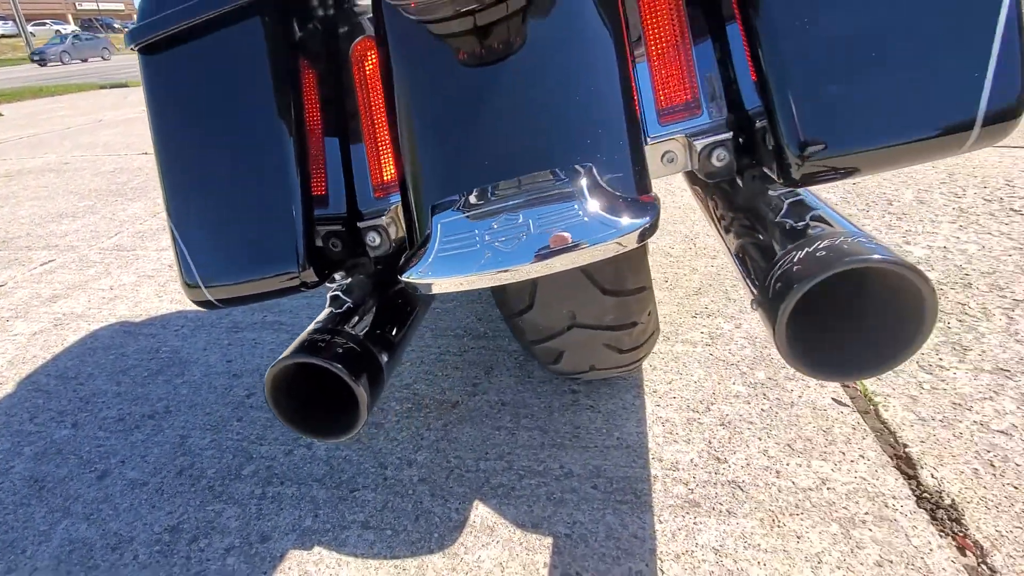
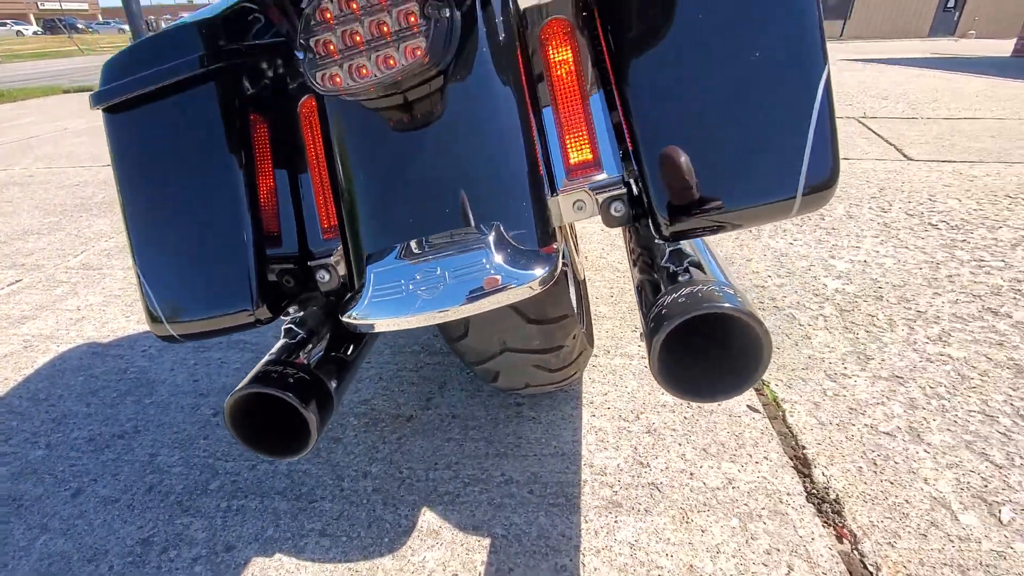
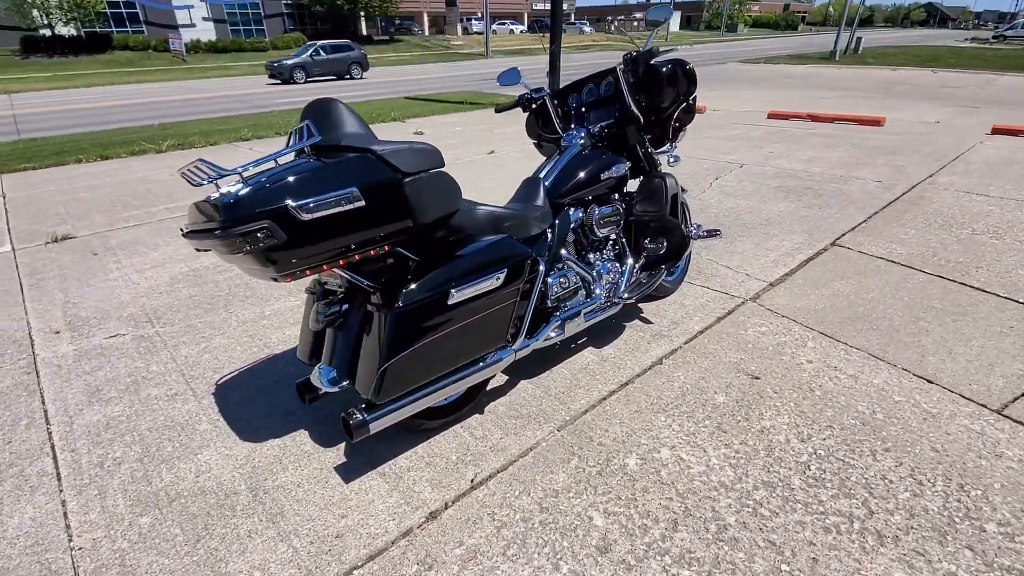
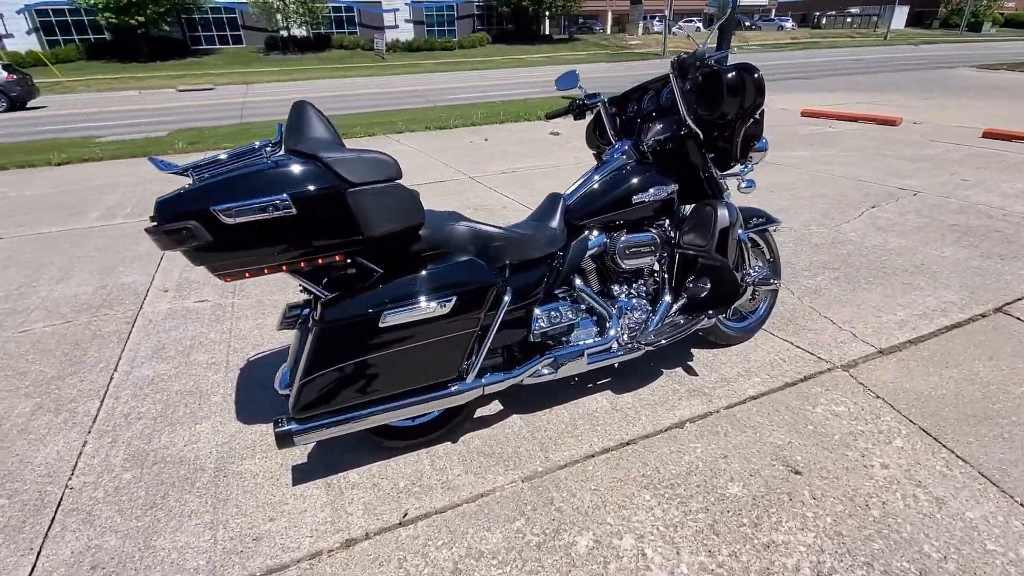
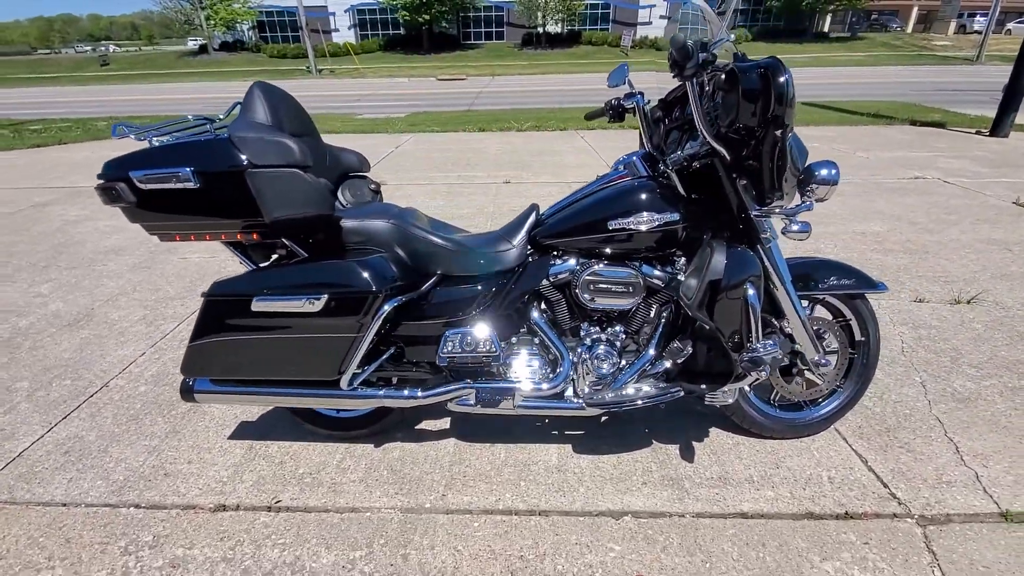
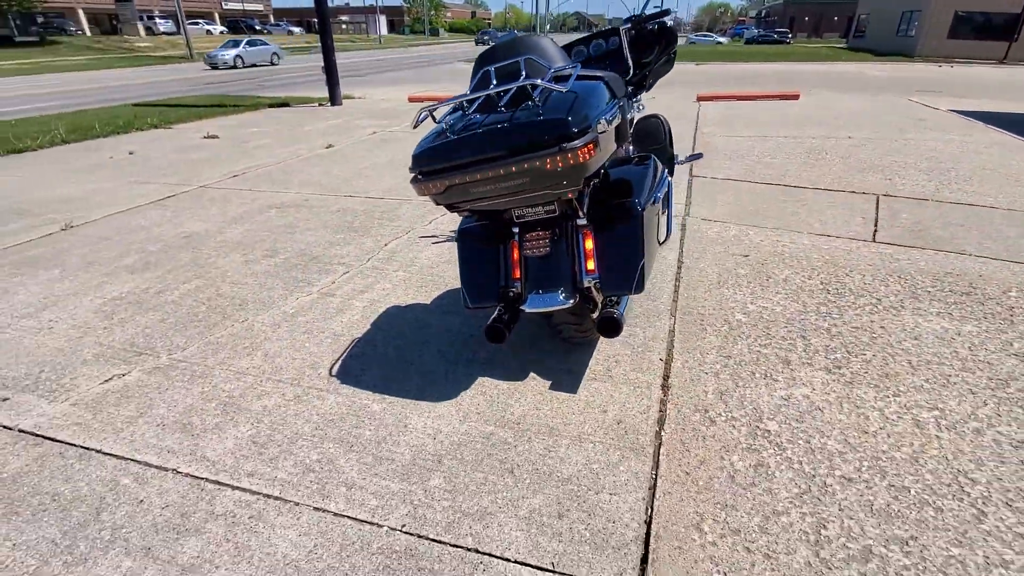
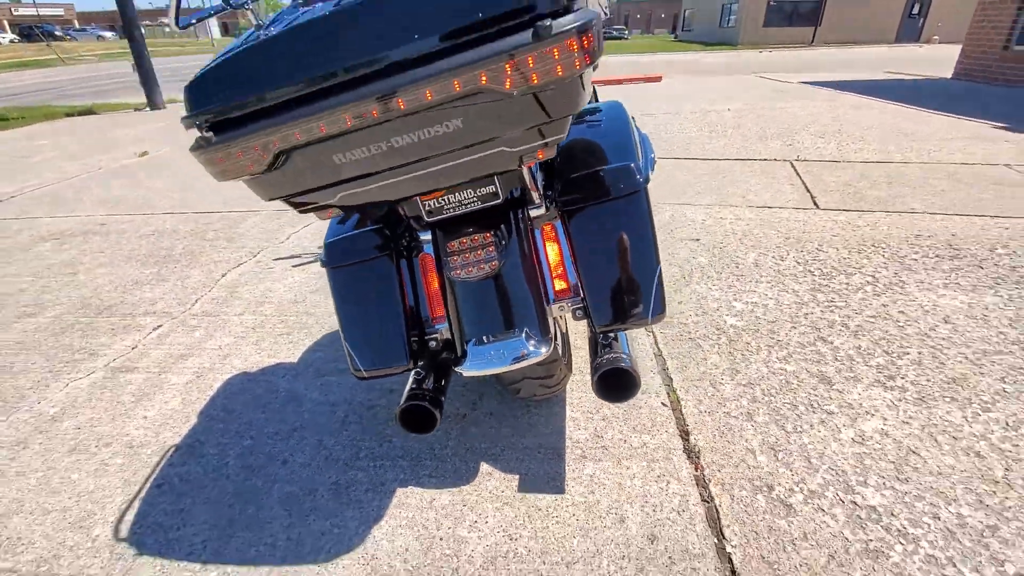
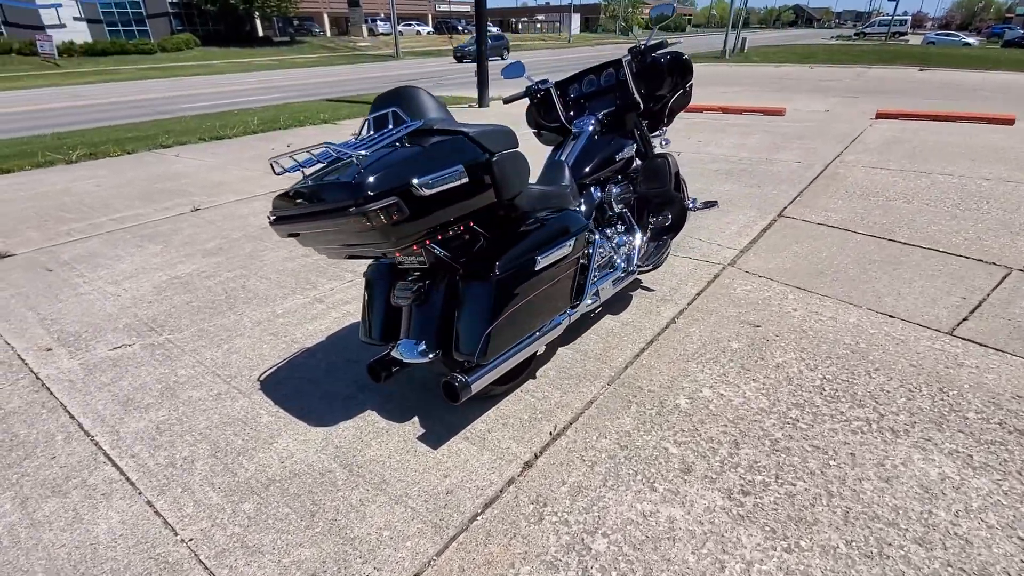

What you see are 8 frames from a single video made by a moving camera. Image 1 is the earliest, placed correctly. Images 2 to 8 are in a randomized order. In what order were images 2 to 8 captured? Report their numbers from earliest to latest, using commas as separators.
2, 7, 6, 8, 3, 4, 5
